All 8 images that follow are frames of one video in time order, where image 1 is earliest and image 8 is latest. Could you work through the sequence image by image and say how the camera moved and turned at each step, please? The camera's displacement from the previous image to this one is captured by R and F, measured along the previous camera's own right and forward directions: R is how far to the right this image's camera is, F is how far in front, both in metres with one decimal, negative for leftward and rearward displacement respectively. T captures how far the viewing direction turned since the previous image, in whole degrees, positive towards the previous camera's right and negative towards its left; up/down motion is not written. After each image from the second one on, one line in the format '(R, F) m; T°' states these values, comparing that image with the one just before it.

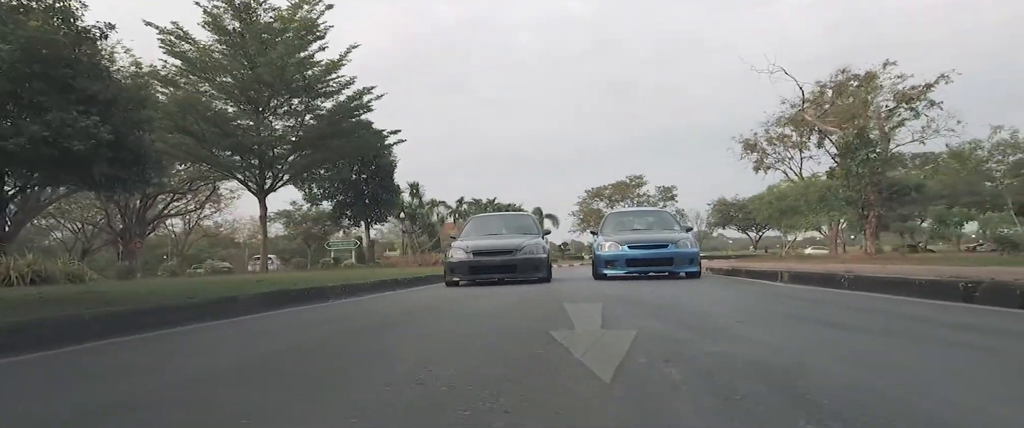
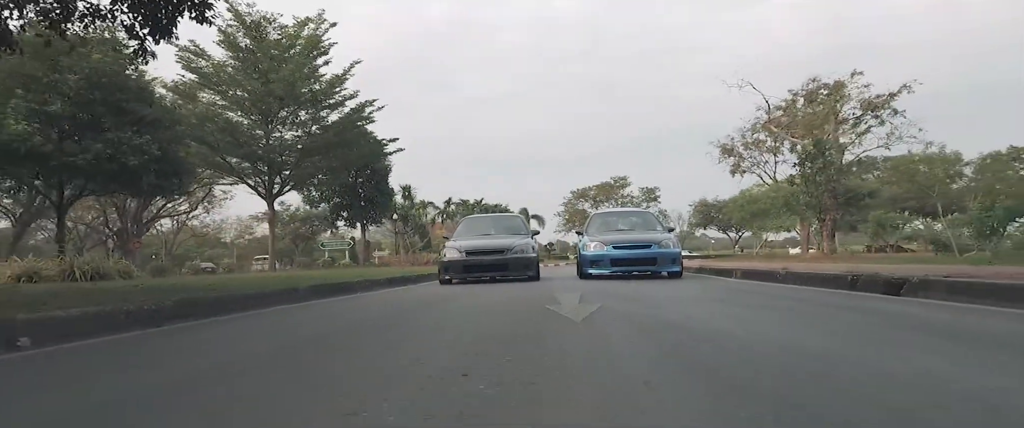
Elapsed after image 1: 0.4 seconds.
(-0.2, -1.8) m; +1°
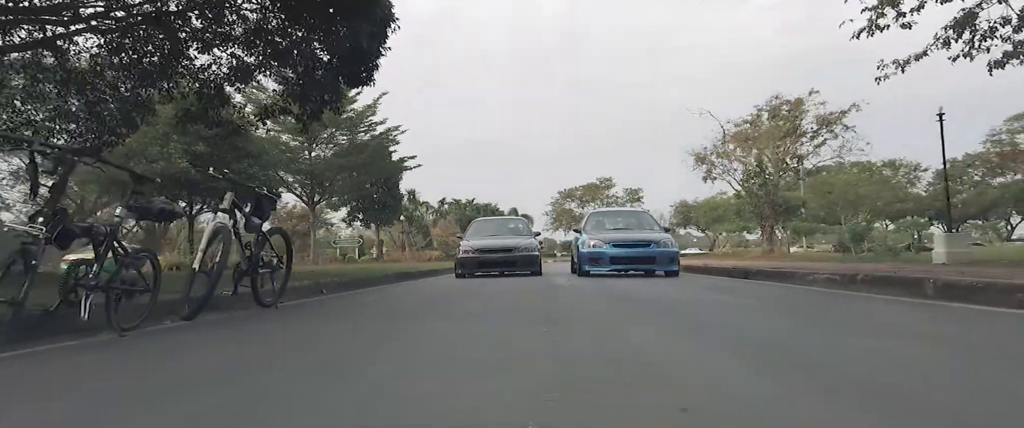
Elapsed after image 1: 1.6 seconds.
(-0.5, -4.8) m; +1°
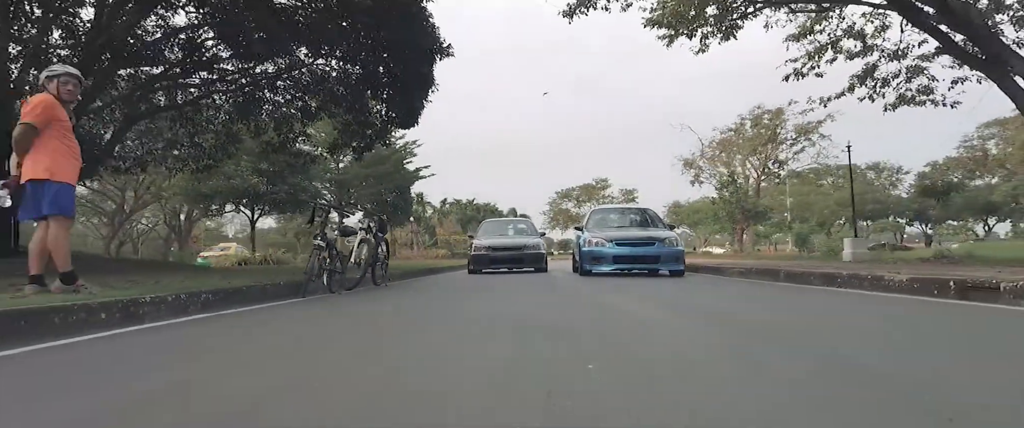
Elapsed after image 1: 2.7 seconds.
(-0.2, -3.7) m; 0°
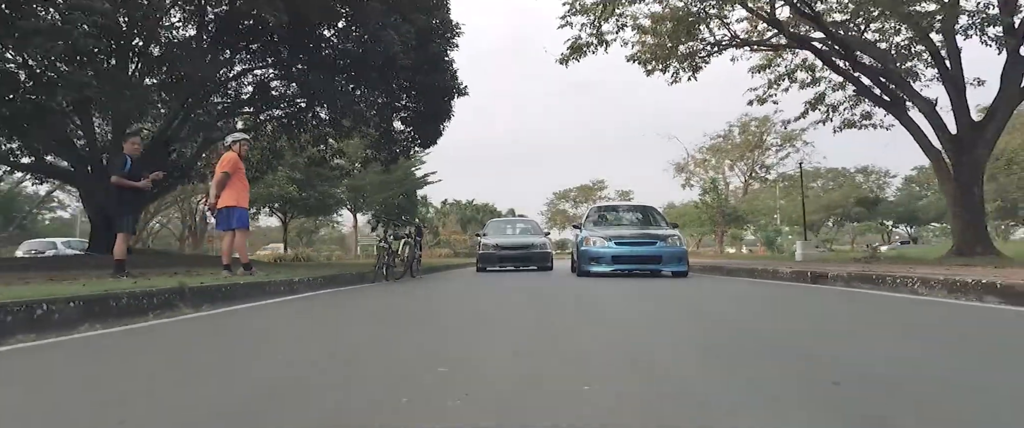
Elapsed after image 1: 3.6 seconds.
(-0.1, -2.8) m; 0°
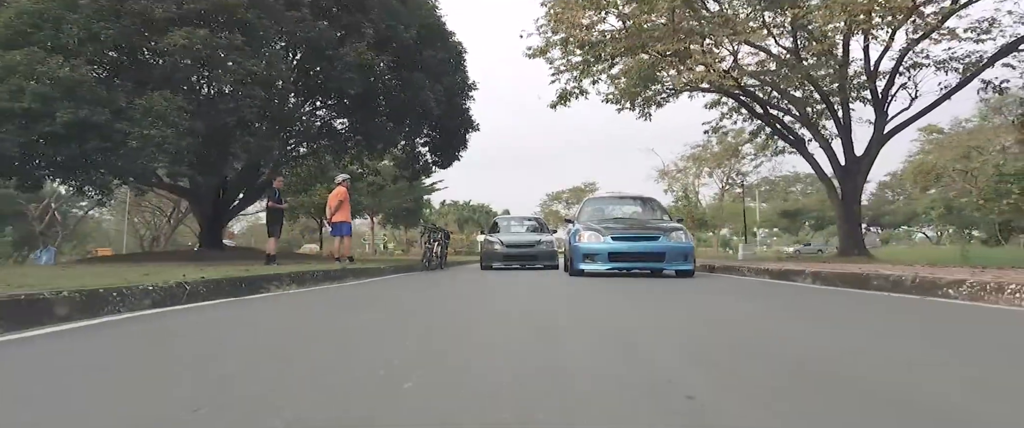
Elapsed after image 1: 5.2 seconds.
(-0.2, -4.4) m; +1°
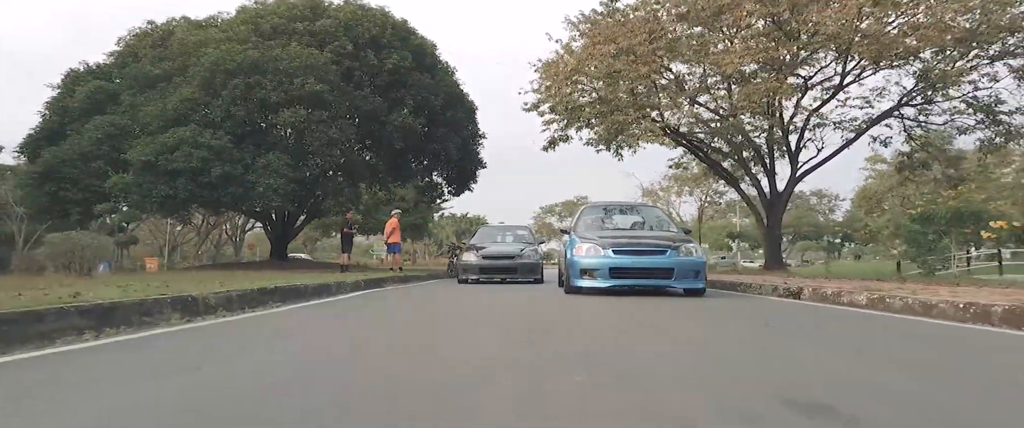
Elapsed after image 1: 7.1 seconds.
(-0.2, -5.1) m; +1°
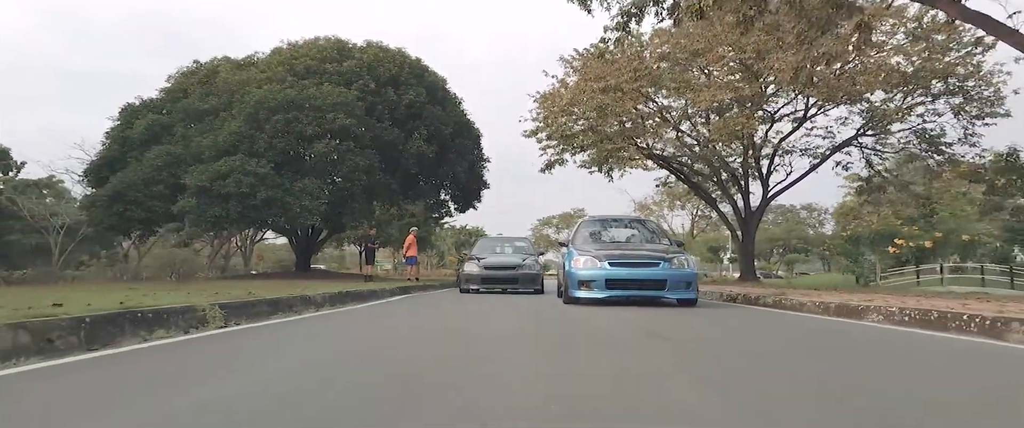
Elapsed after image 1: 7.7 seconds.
(-0.1, -2.5) m; 0°
